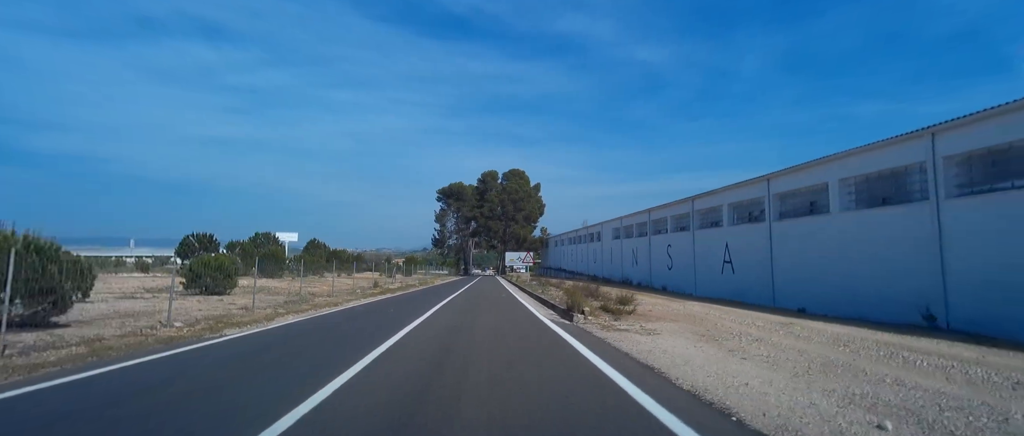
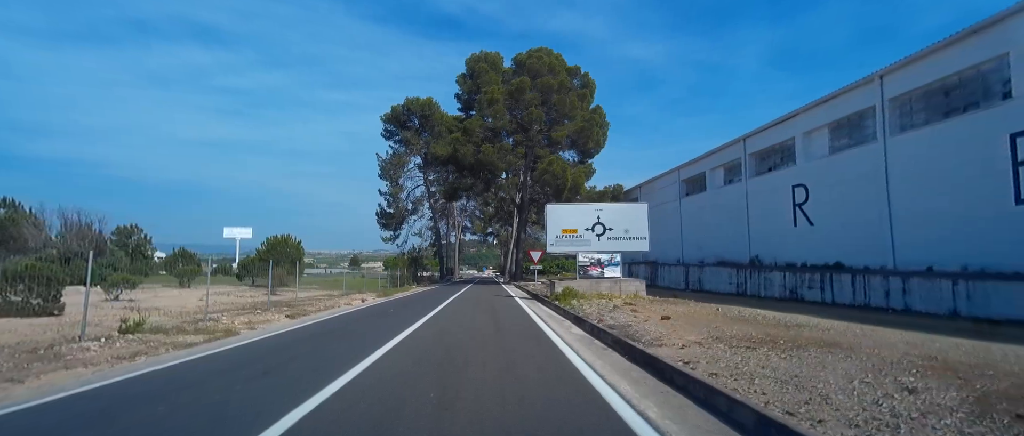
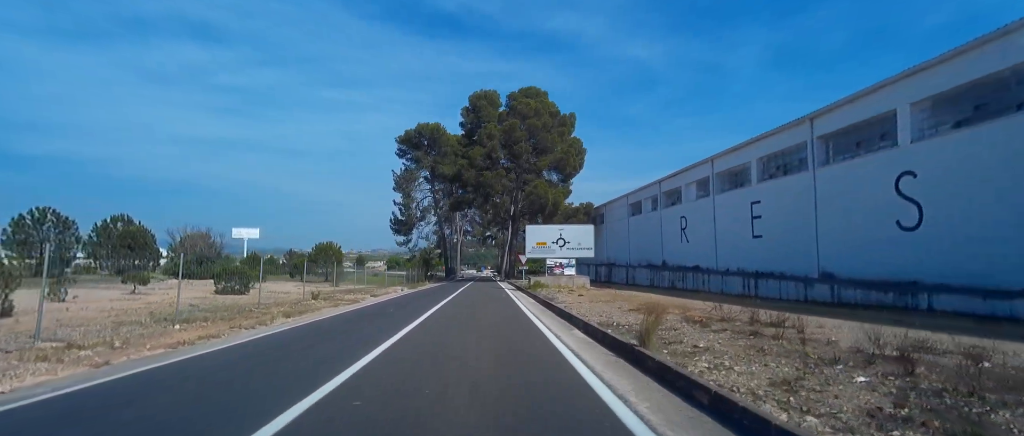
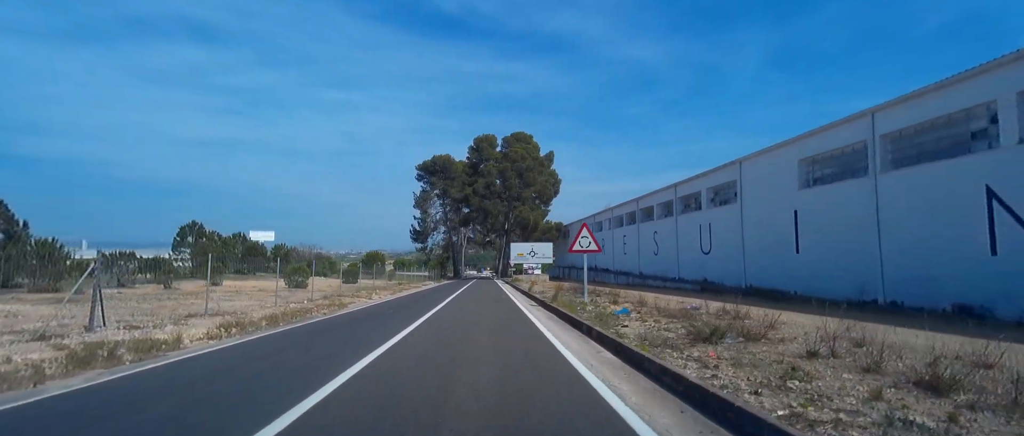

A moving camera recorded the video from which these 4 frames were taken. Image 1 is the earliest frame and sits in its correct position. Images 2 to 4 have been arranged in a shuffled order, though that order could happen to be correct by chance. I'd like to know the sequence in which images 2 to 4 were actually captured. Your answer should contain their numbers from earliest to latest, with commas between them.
4, 3, 2
